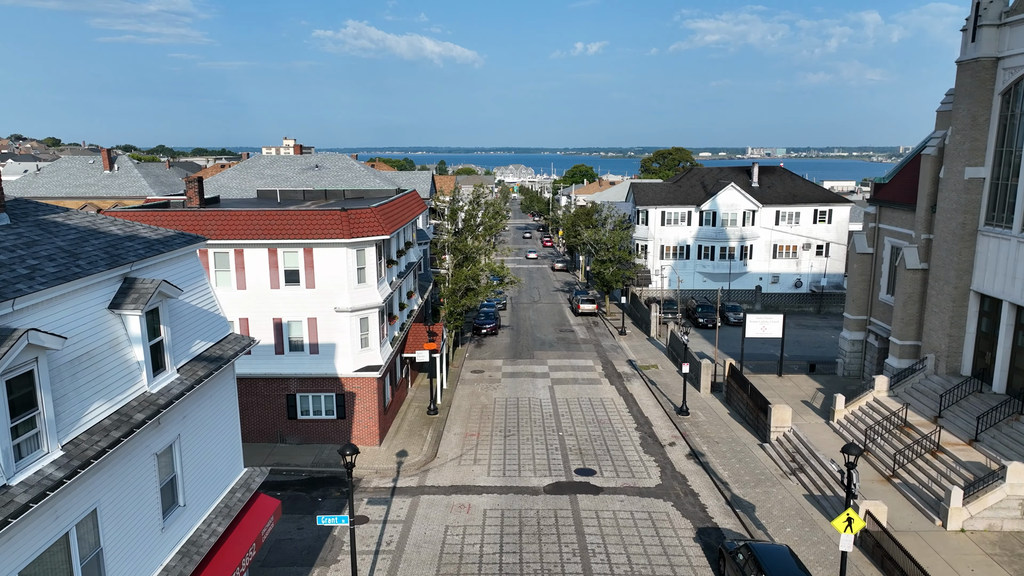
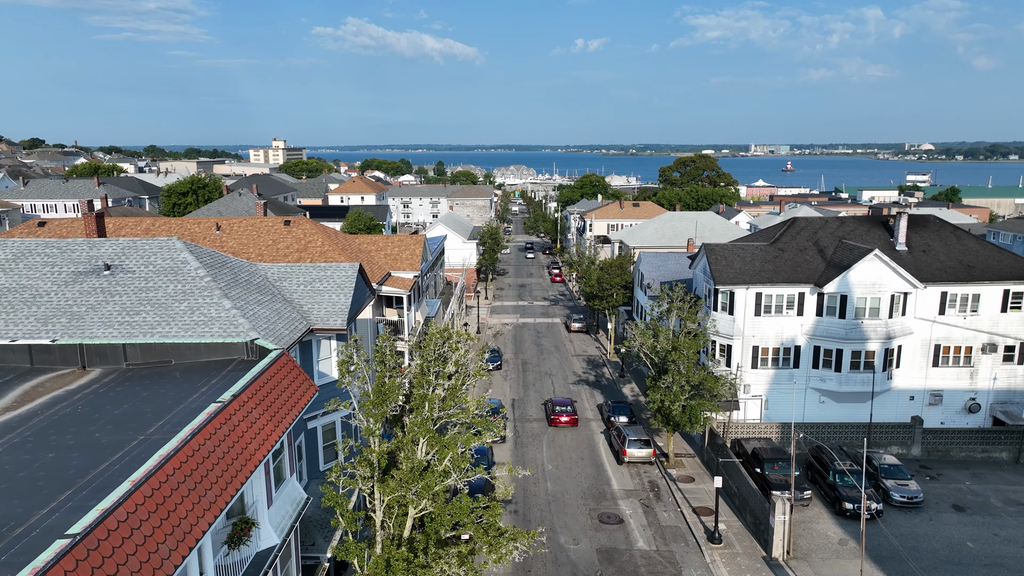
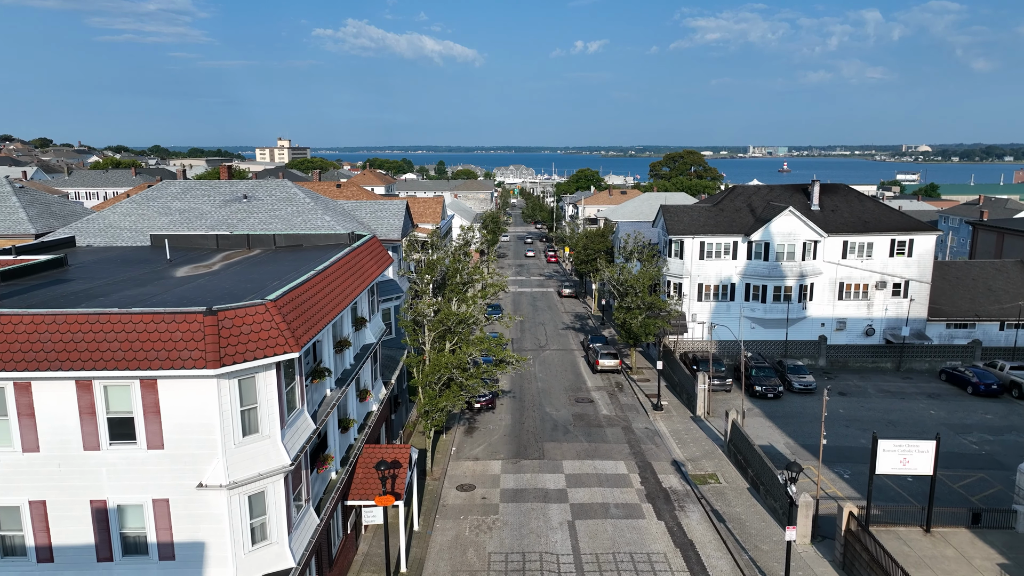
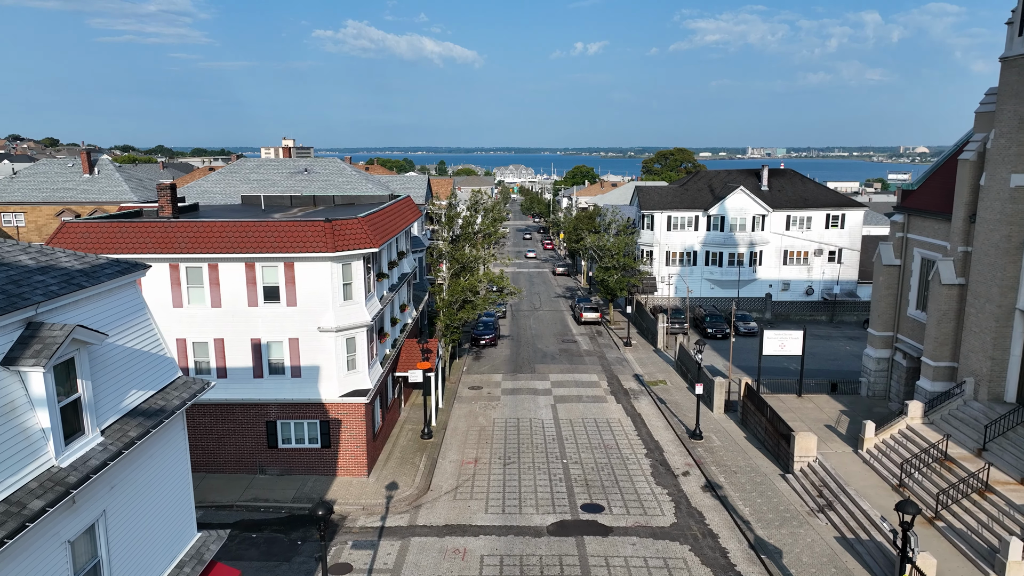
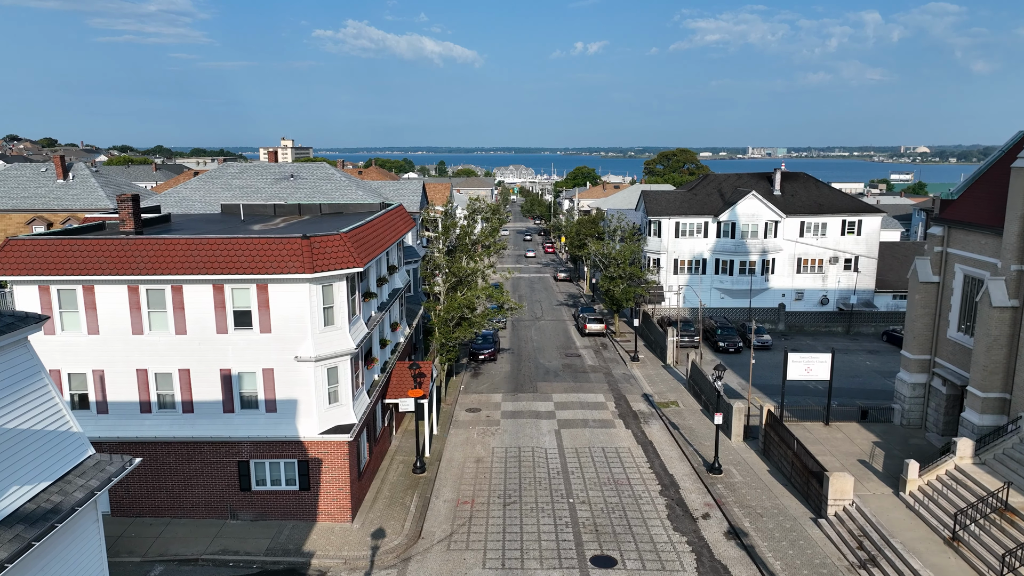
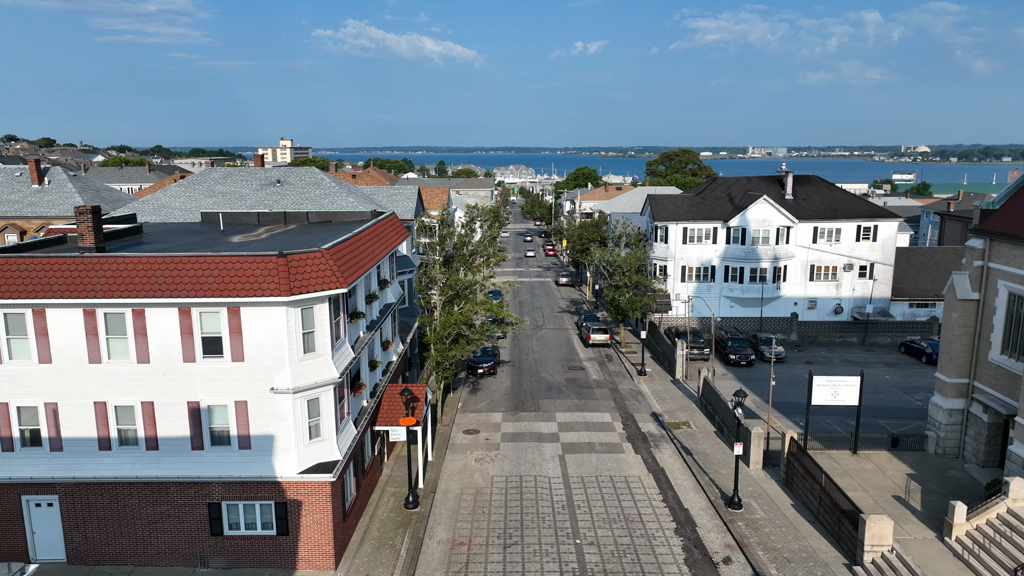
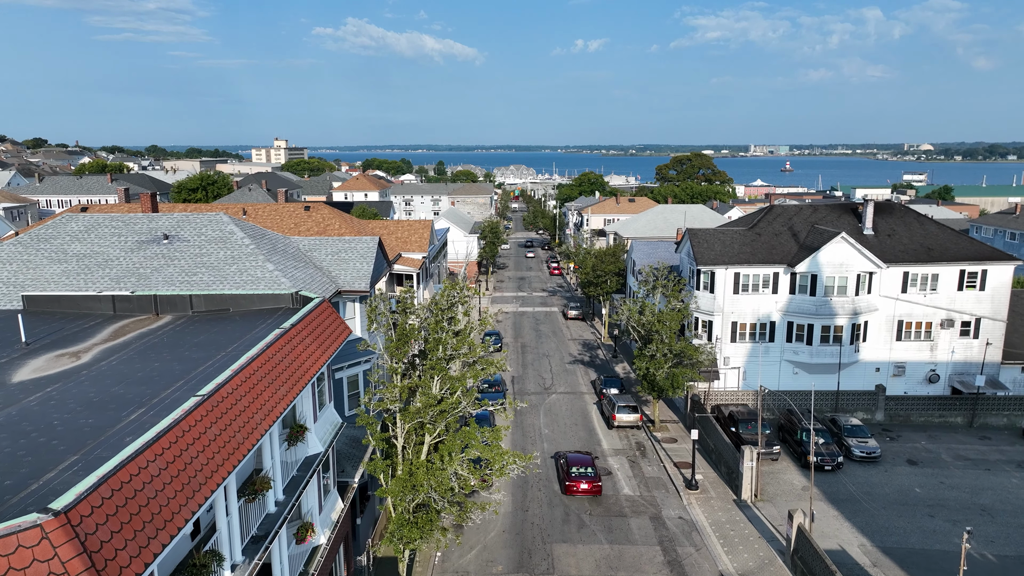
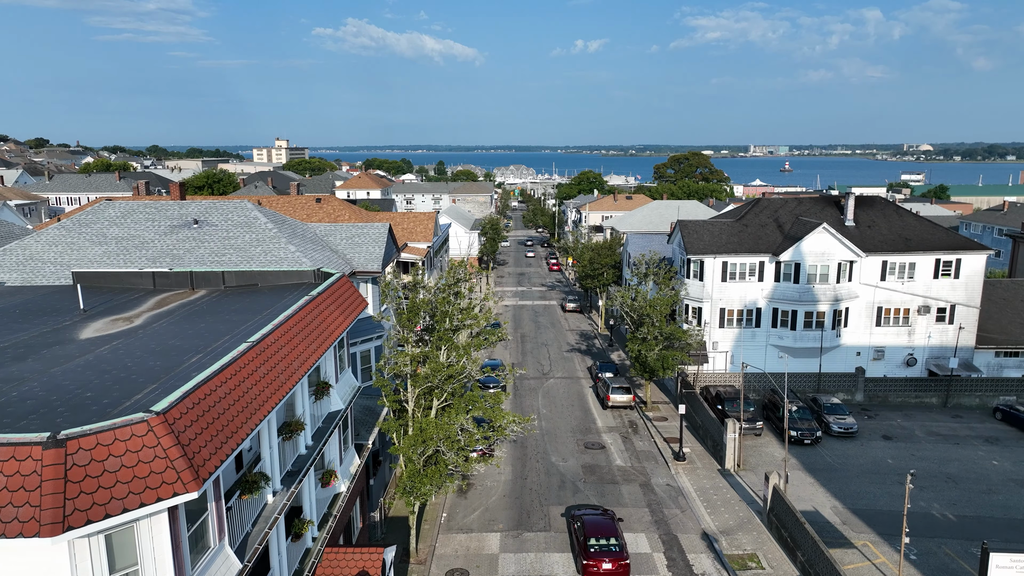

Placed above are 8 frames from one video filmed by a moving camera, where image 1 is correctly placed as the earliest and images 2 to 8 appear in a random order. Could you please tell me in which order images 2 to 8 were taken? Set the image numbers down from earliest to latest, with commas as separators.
4, 5, 6, 3, 8, 7, 2
